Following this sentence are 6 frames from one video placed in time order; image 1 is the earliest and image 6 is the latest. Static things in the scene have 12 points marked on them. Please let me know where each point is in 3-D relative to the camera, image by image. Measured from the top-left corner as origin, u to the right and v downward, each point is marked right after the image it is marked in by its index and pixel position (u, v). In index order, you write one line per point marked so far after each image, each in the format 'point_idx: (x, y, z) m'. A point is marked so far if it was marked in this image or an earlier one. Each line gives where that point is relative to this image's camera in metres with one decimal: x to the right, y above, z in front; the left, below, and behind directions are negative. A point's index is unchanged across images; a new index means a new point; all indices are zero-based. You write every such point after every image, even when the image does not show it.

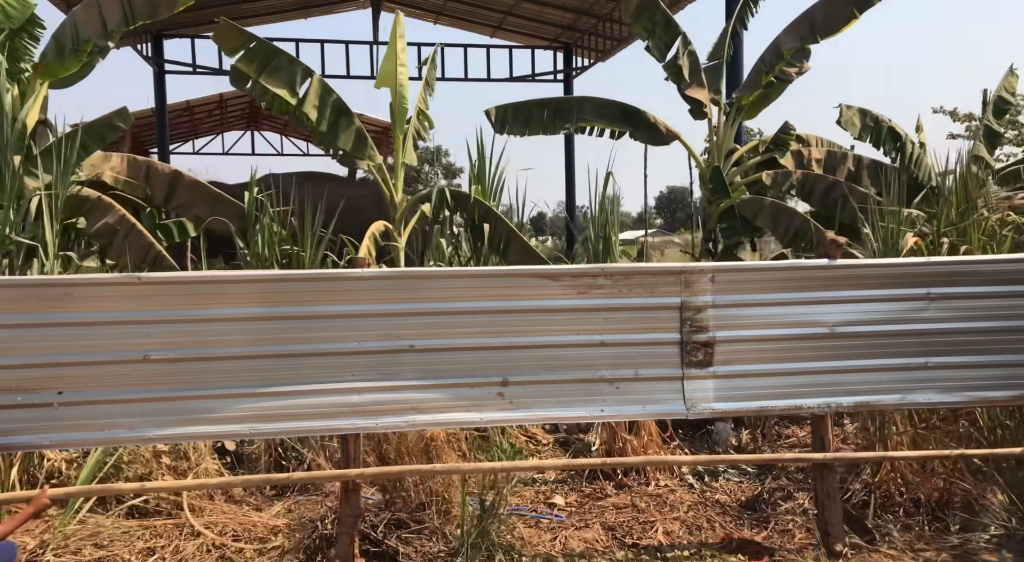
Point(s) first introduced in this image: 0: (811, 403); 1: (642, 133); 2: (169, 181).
0: (+1.5, -0.6, +4.0) m
1: (+1.2, +1.3, +7.4) m
2: (-2.7, +0.8, +6.4) m
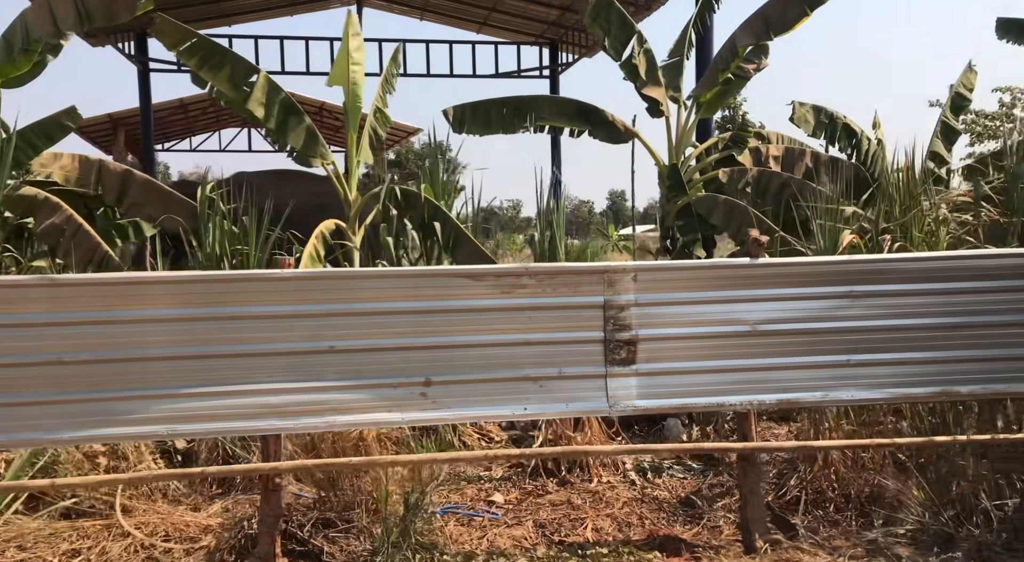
0: (+1.1, -0.6, +4.0) m
1: (+0.8, +1.4, +7.4) m
2: (-3.1, +0.8, +6.5) m
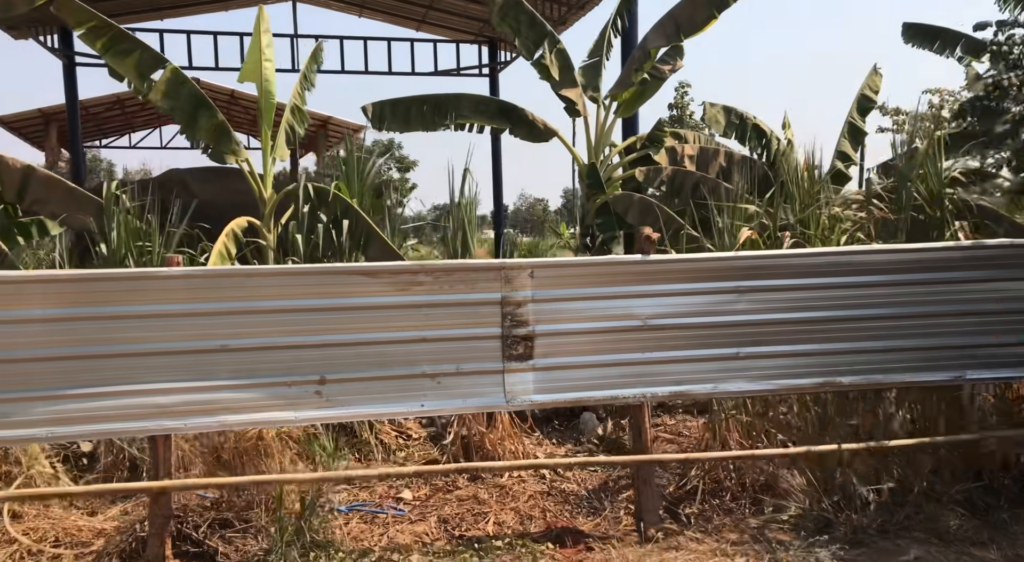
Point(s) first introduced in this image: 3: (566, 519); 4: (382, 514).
0: (+0.6, -0.6, +4.1) m
1: (+0.1, +1.4, +7.5) m
2: (-3.7, +0.8, +6.3) m
3: (+0.3, -1.3, +4.5) m
4: (-0.7, -1.3, +4.5) m
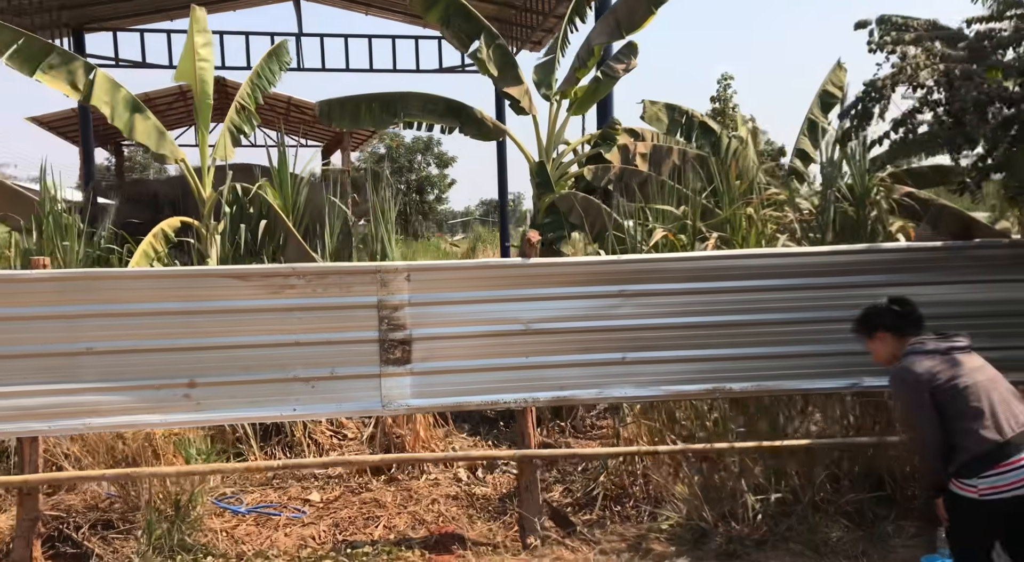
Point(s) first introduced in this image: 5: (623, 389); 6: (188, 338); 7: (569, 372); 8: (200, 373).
0: (0.0, -0.6, +4.1) m
1: (-0.4, +1.4, +7.5) m
2: (-4.2, +0.8, +6.4) m
3: (-0.3, -1.3, +4.4) m
4: (-1.3, -1.3, +4.5) m
5: (+0.6, -0.5, +4.1) m
6: (-1.5, -0.3, +3.8) m
7: (+0.3, -0.5, +4.1) m
8: (-1.5, -0.4, +3.8) m
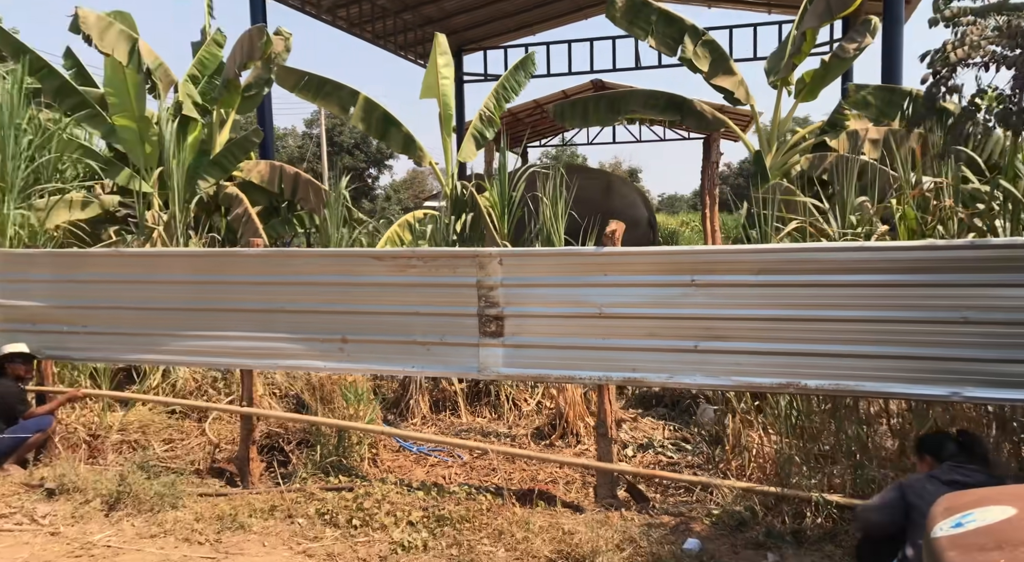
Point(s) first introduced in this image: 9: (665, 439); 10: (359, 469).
0: (+0.4, -0.5, +4.5) m
1: (+1.7, +1.5, +7.6) m
2: (-2.3, +1.0, +8.4) m
3: (+0.3, -1.2, +4.9) m
4: (-0.5, -1.2, +5.5) m
5: (+1.0, -0.5, +4.3) m
6: (-1.0, -0.1, +4.9) m
7: (+0.7, -0.4, +4.4) m
8: (-1.0, -0.3, +4.9) m
9: (+1.1, -1.1, +5.8) m
10: (-0.9, -1.2, +5.0) m
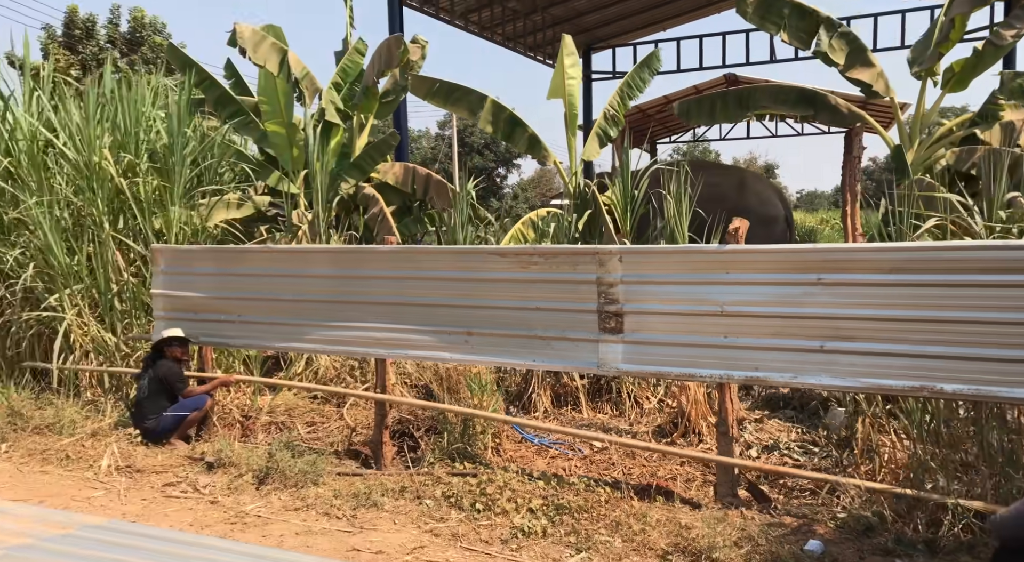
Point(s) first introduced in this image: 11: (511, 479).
0: (+1.1, -0.5, +4.5) m
1: (+2.8, +1.5, +7.4) m
2: (-0.9, +1.1, +8.8) m
3: (+1.1, -1.2, +4.9) m
4: (+0.3, -1.2, +5.6) m
5: (+1.6, -0.5, +4.2) m
6: (-0.3, -0.1, +5.1) m
7: (+1.4, -0.4, +4.3) m
8: (-0.2, -0.3, +5.1) m
9: (+2.0, -1.1, +5.7) m
10: (-0.2, -1.1, +5.3) m
11: (0.0, -1.1, +4.7) m
